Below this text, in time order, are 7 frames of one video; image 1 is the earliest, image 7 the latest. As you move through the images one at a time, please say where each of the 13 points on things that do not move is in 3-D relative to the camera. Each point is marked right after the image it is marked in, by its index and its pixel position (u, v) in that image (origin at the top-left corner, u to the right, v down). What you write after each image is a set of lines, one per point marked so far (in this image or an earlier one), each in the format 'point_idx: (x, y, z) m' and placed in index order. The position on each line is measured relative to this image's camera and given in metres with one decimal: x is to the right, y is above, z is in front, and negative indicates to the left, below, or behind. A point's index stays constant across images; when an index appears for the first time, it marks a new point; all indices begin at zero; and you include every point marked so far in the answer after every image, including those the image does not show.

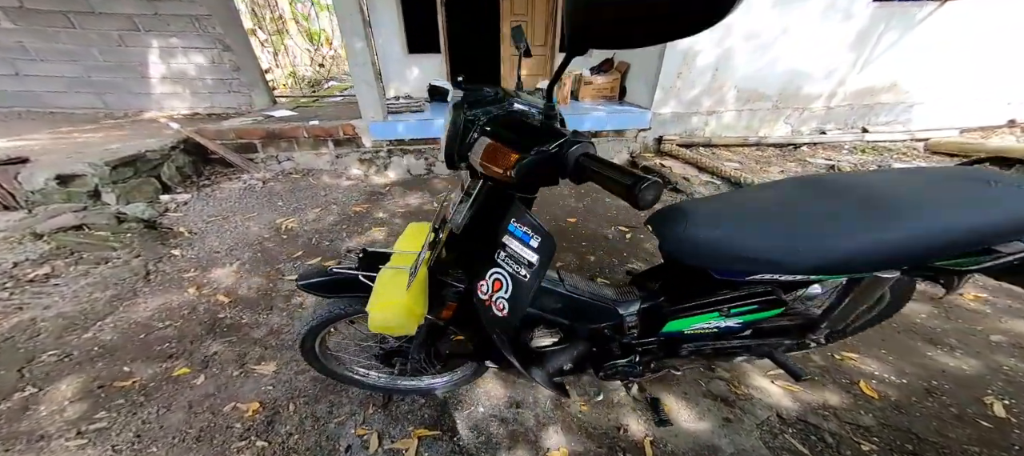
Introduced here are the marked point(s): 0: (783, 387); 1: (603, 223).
0: (+1.1, -0.7, +1.4) m
1: (+0.7, 0.0, +2.6) m
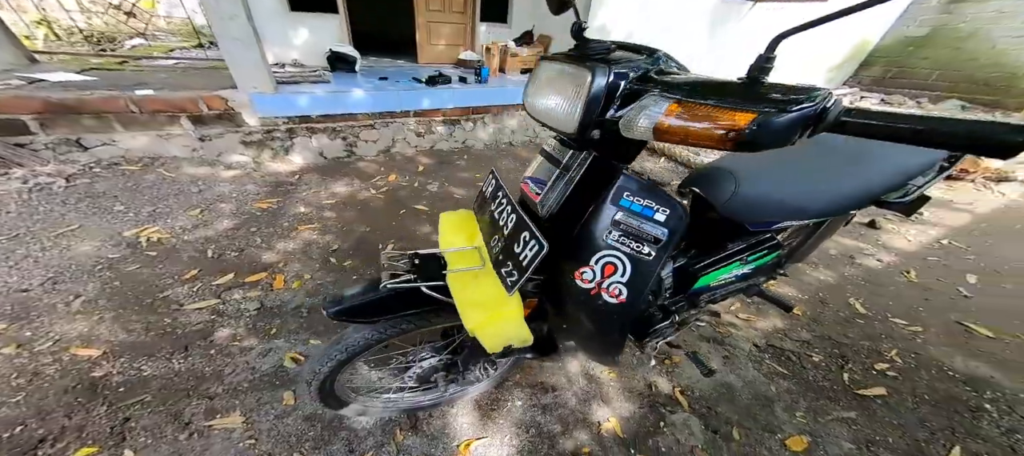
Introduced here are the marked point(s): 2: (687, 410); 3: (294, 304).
0: (+1.2, -0.5, +1.7) m
1: (+0.4, +0.2, +2.7) m
2: (+0.7, -0.7, +1.3) m
3: (-1.1, -0.4, +1.6) m
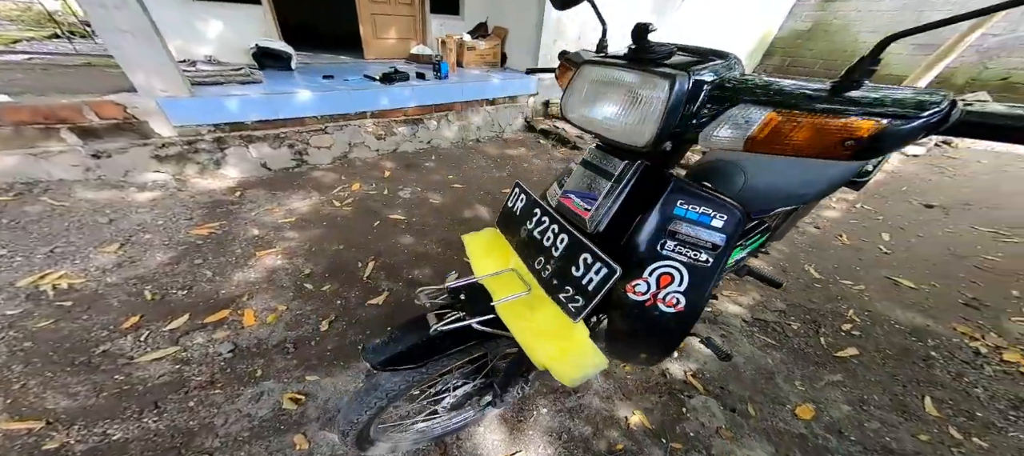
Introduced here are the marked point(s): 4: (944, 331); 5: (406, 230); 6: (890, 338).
0: (+1.2, -0.4, +1.8) m
1: (+0.2, +0.3, +2.7) m
2: (+0.8, -0.7, +1.4) m
3: (-1.0, -0.5, +1.4) m
4: (+2.2, -0.5, +1.7) m
5: (-0.7, 0.0, +2.1) m
6: (+1.8, -0.5, +1.6) m
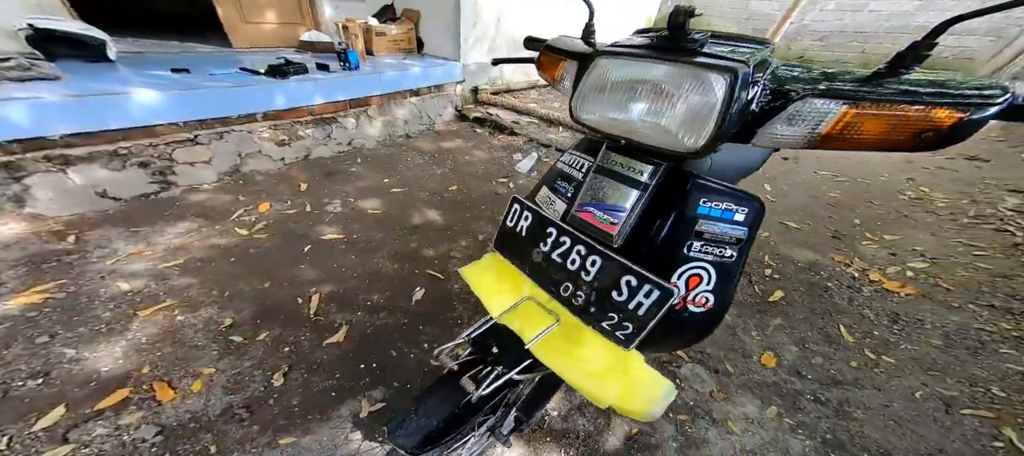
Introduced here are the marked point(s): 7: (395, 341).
0: (+1.0, -0.2, +2.0) m
1: (-0.2, +0.3, +2.5) m
2: (+0.8, -0.6, +1.5) m
3: (-1.0, -0.6, +1.1) m
4: (+2.0, -0.2, +2.1) m
5: (-0.9, -0.1, +1.9) m
6: (+1.7, -0.3, +2.0) m
7: (-0.5, -0.4, +1.4) m
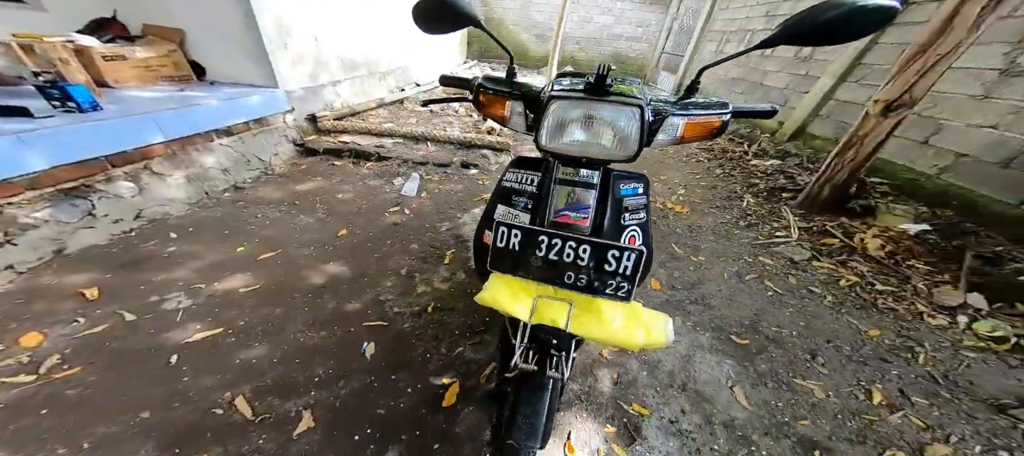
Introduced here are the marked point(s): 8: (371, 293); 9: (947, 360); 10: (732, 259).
0: (+0.4, -0.1, +2.5) m
1: (-1.0, 0.0, +2.4) m
2: (+0.5, -0.4, +1.9) m
3: (-0.8, -1.0, +0.8) m
4: (+1.2, +0.2, +3.0) m
5: (-1.2, -0.5, +1.5) m
6: (+1.0, +0.1, +2.8) m
7: (-0.5, -0.7, +1.3) m
8: (-0.8, -0.3, +1.8) m
9: (+1.9, -0.6, +1.5) m
10: (+1.4, -0.2, +2.2) m
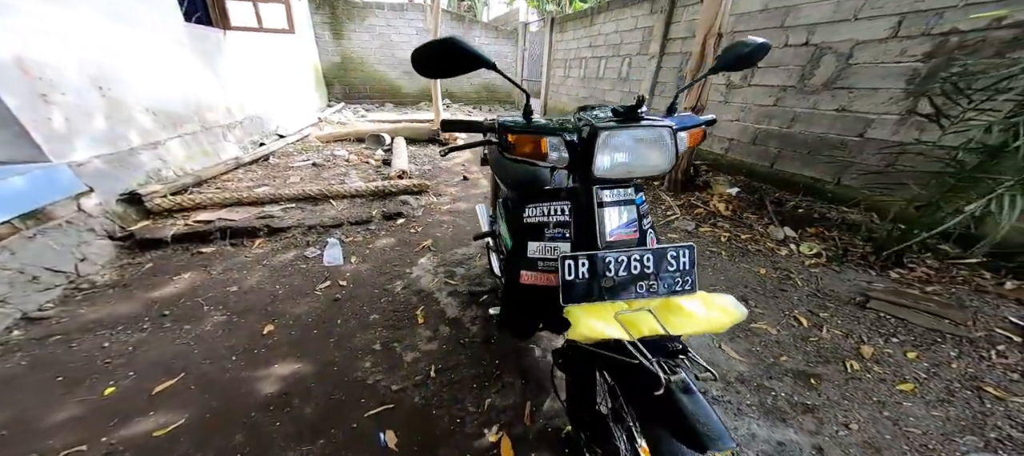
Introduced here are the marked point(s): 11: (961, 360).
0: (0.0, -0.2, +2.6) m
1: (-1.3, -0.5, +2.0) m
2: (+0.4, -0.5, +2.1) m
3: (-0.3, -1.2, +0.6) m
4: (+0.6, +0.1, +3.4) m
5: (-1.0, -0.9, +1.1) m
6: (+0.5, 0.0, +3.1) m
7: (-0.3, -0.9, +1.1) m
8: (-0.7, -0.7, +1.5) m
9: (+1.9, -0.3, +2.1) m
10: (+1.1, -0.1, +2.7) m
11: (+2.0, -0.6, +1.5) m
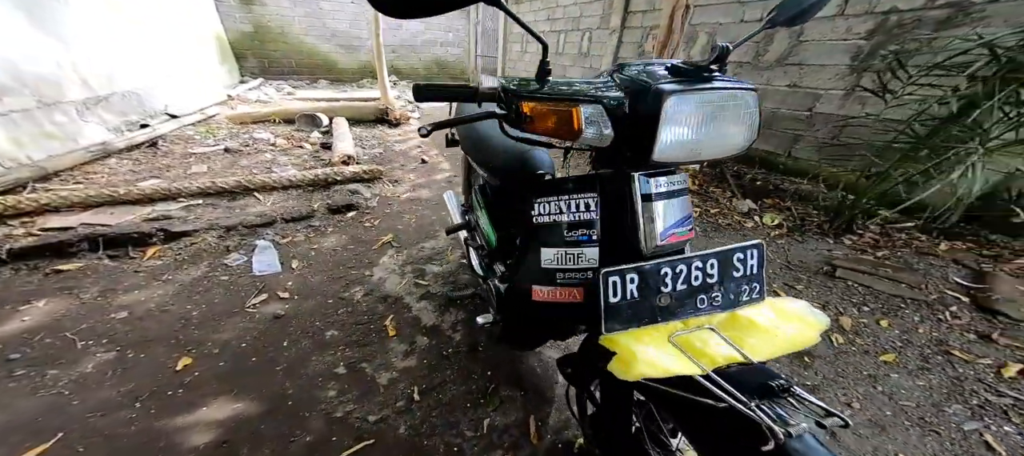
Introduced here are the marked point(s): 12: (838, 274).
0: (-0.1, -0.2, +2.4) m
1: (-1.3, -0.5, +1.6) m
2: (+0.3, -0.4, +1.9) m
3: (-0.1, -1.2, +0.4) m
4: (+0.2, +0.3, +3.2) m
5: (-0.9, -0.9, +0.8) m
6: (+0.2, +0.1, +2.9) m
7: (-0.2, -0.9, +0.9) m
8: (-0.7, -0.7, +1.2) m
9: (+1.8, -0.1, +2.2) m
10: (+0.9, 0.0, +2.6) m
11: (+2.0, -0.4, +1.6) m
12: (+1.9, -0.3, +1.9) m
